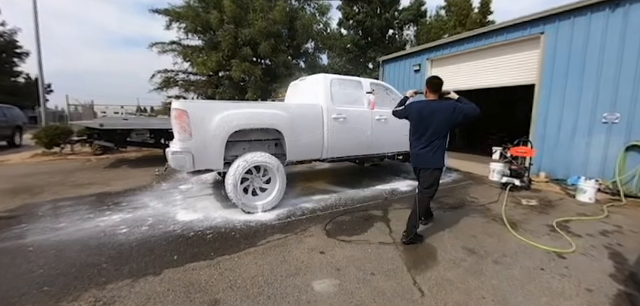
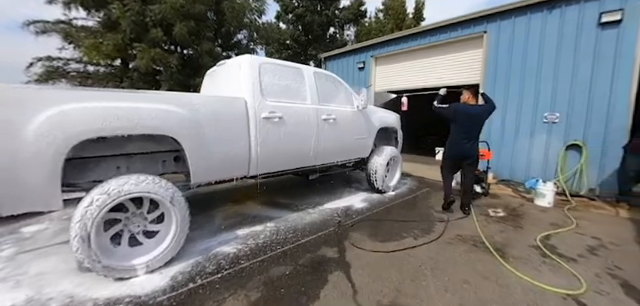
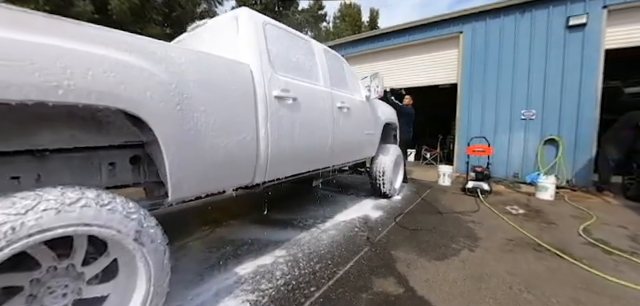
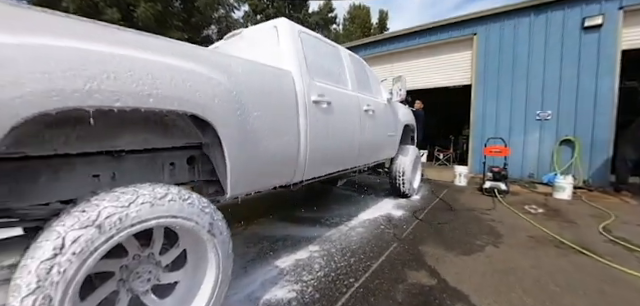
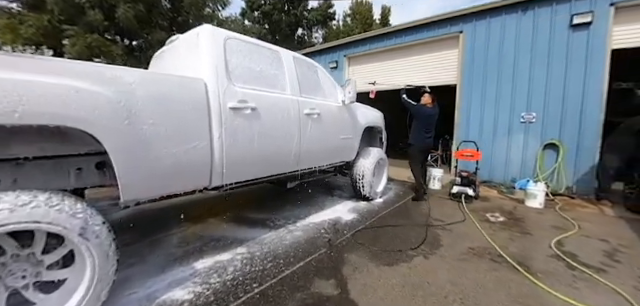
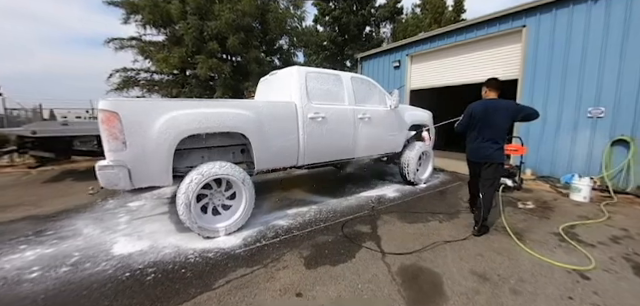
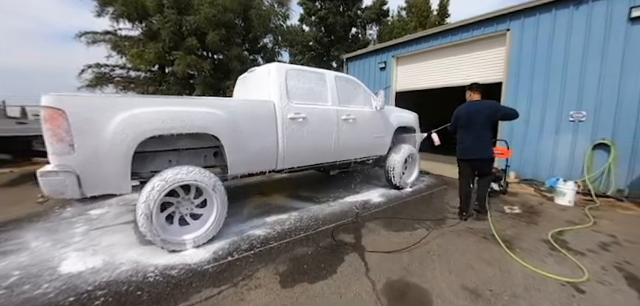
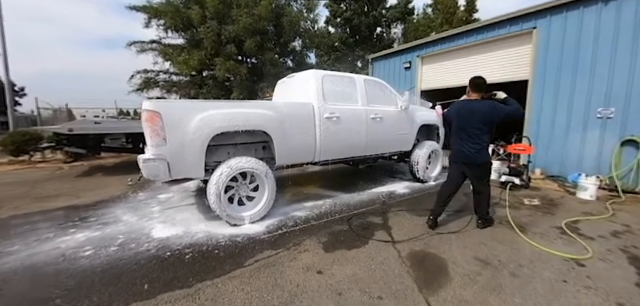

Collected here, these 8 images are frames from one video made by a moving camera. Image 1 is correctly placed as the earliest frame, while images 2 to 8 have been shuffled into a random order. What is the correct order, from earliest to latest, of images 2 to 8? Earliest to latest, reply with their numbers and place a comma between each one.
8, 6, 7, 2, 5, 3, 4
